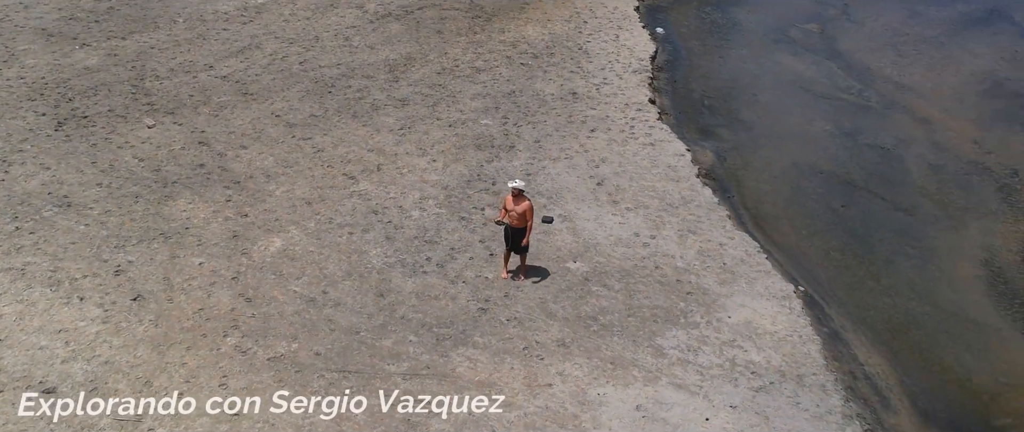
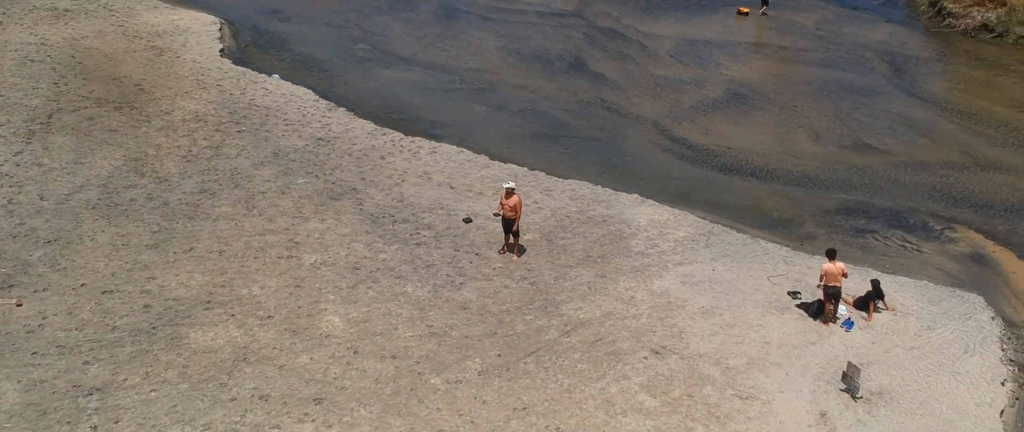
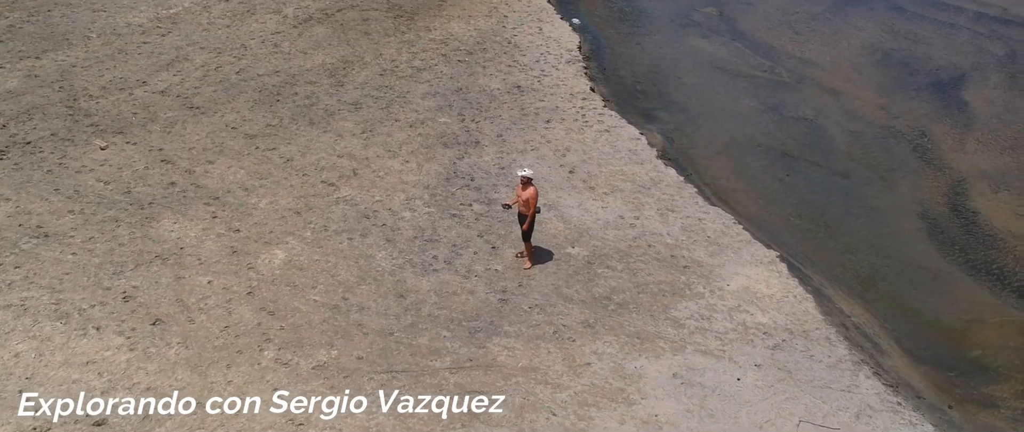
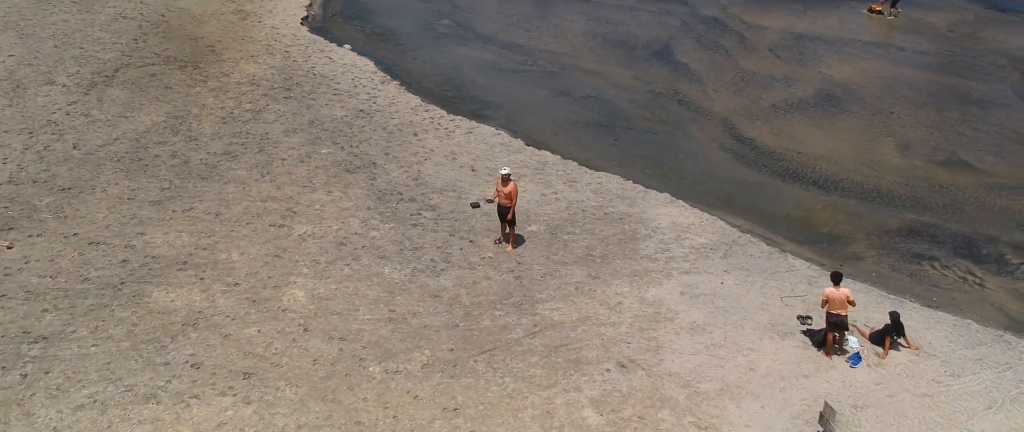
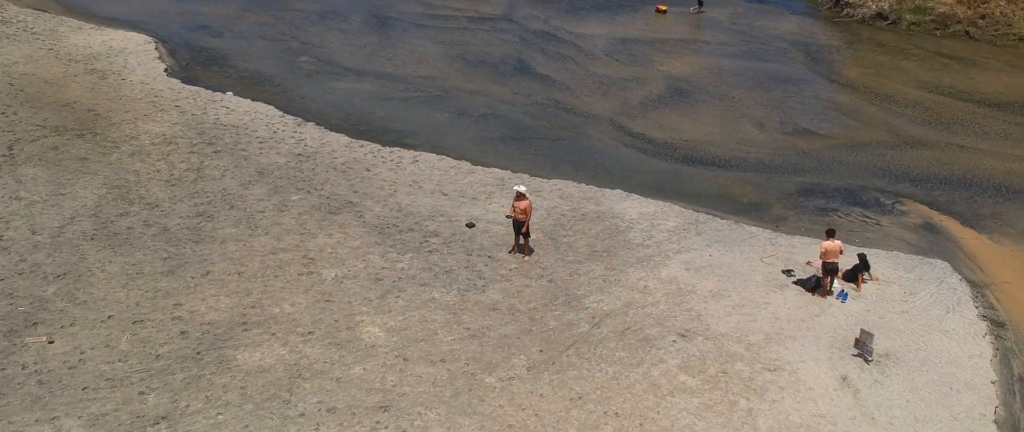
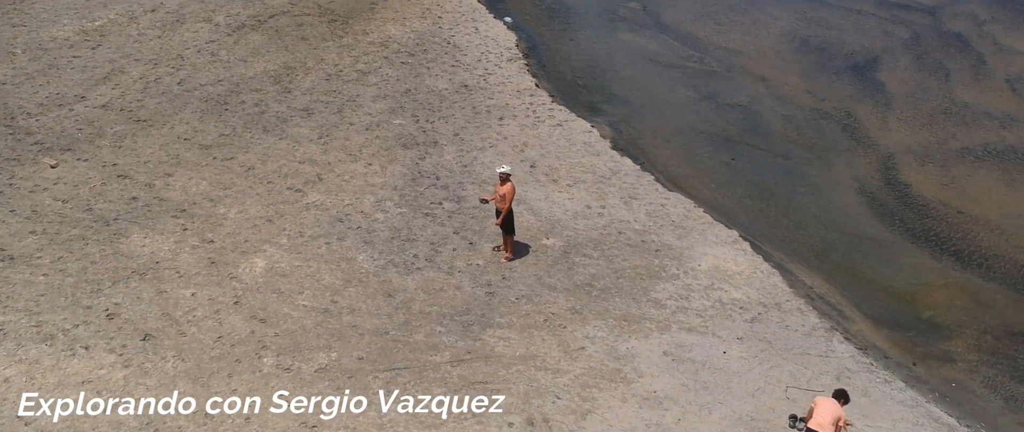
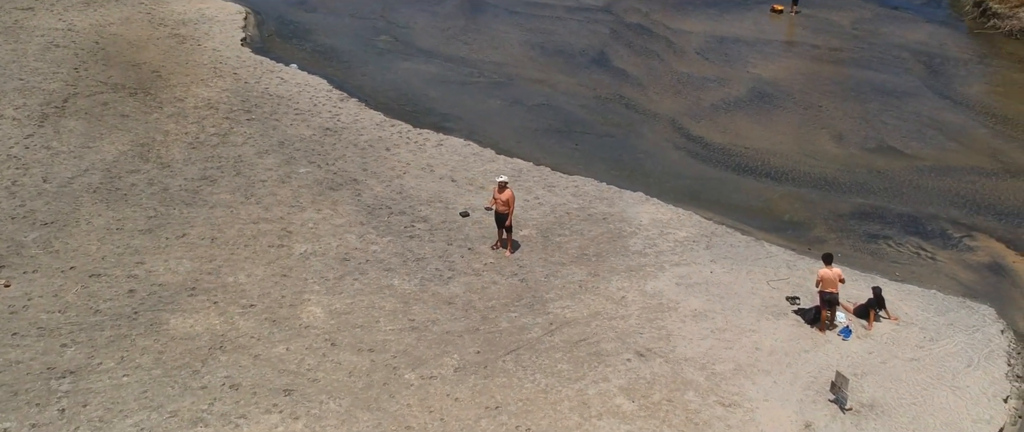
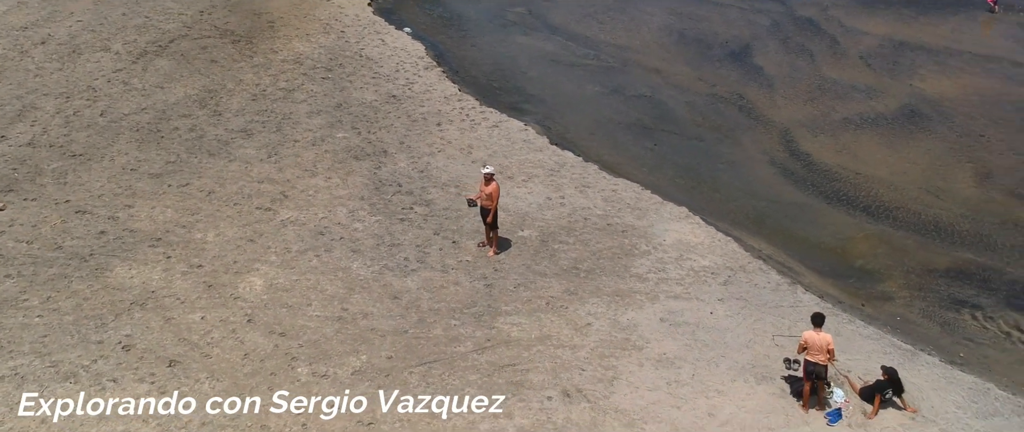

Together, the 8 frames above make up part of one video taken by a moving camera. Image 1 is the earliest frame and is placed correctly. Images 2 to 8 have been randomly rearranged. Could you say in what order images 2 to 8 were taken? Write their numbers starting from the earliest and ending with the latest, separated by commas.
3, 6, 8, 4, 7, 2, 5
